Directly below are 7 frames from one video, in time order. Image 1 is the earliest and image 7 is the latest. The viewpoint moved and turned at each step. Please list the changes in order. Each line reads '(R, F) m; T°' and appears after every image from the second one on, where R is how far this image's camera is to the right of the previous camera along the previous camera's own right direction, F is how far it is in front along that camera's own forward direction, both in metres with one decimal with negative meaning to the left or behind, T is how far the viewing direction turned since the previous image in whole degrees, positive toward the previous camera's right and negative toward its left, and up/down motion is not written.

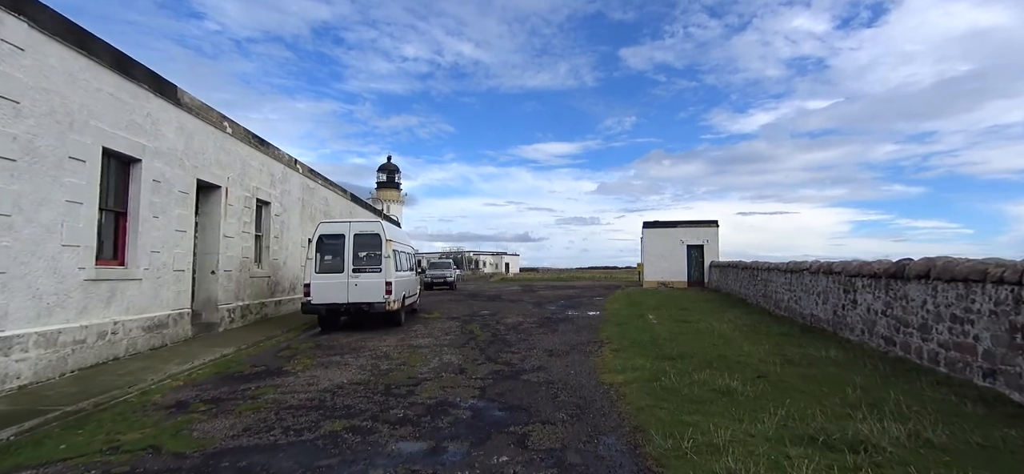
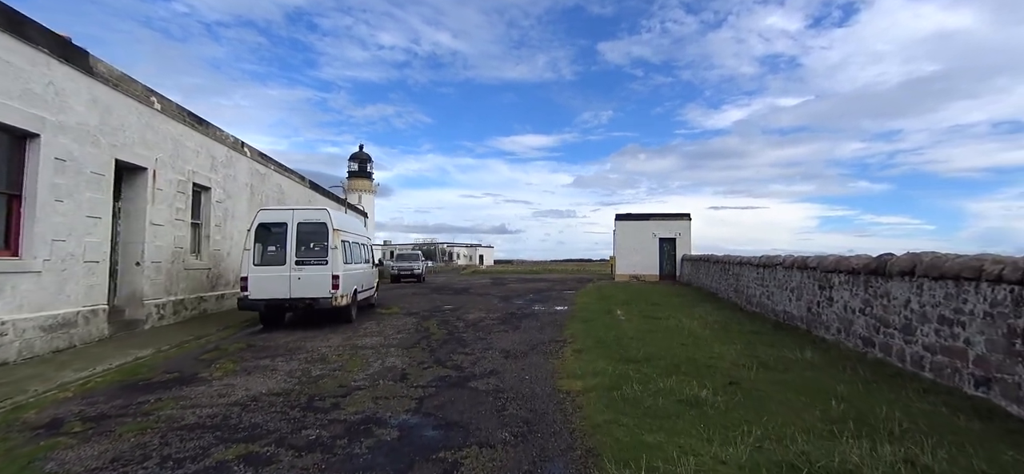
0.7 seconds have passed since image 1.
(+0.3, +0.7) m; +3°
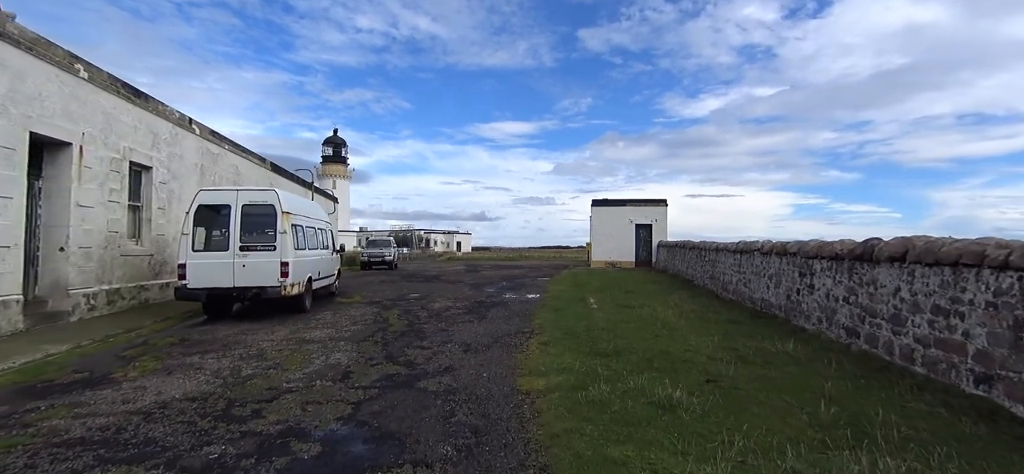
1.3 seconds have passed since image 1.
(+0.3, +0.6) m; +2°
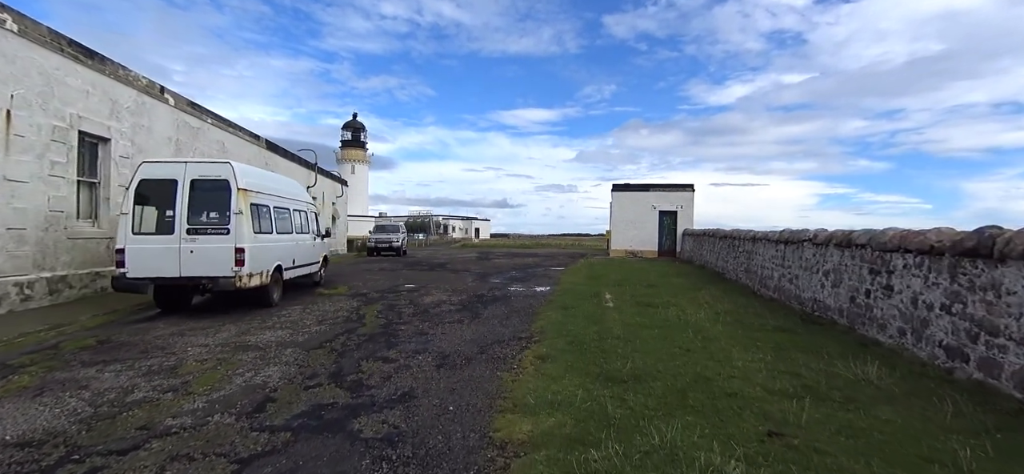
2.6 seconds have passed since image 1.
(+0.3, +1.5) m; -2°
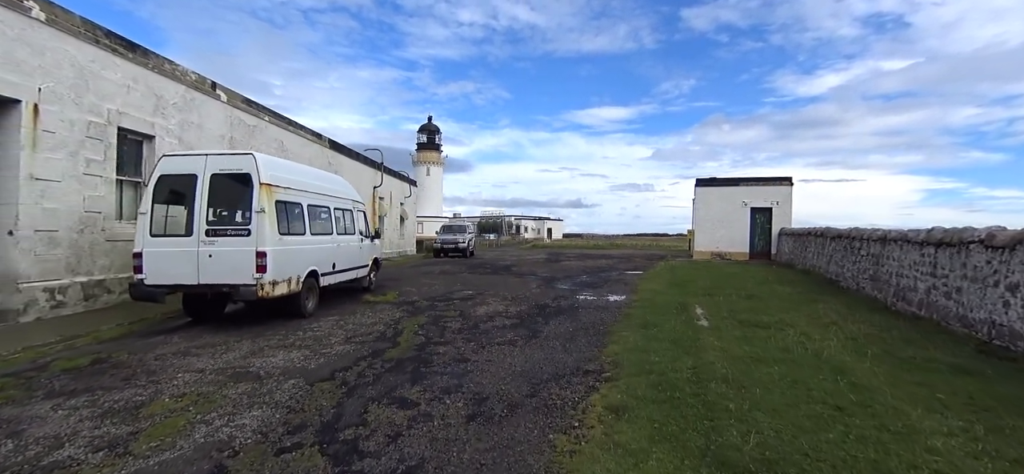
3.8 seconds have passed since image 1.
(+0.1, +1.5) m; -9°
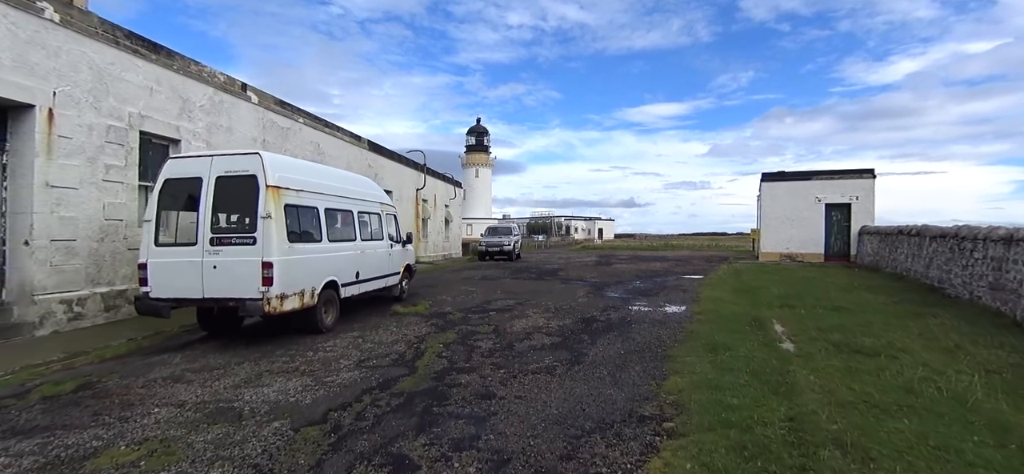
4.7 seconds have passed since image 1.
(+0.1, +1.0) m; -6°
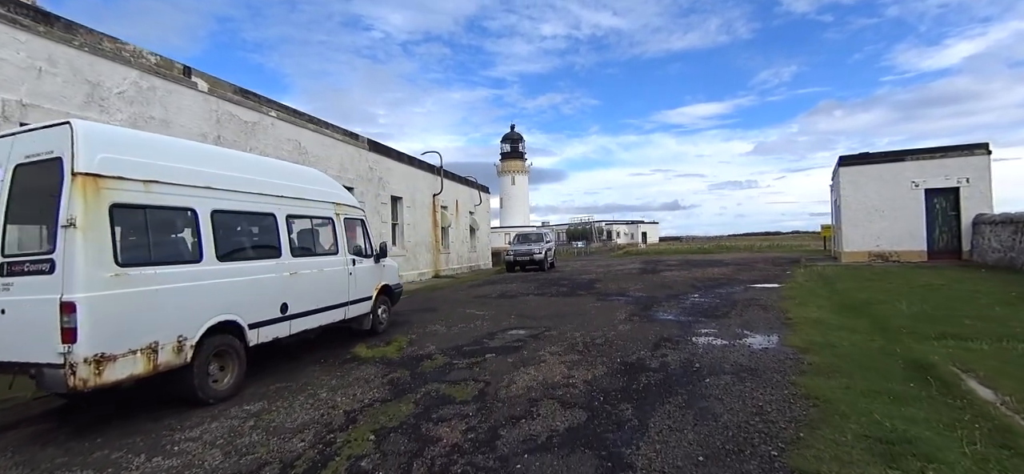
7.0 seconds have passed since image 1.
(+0.4, +2.6) m; -5°
